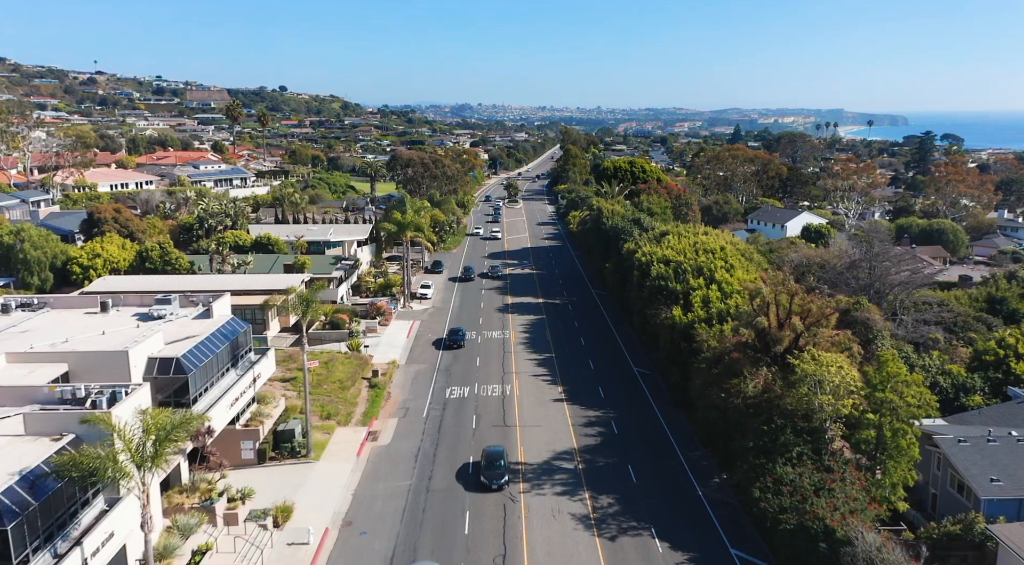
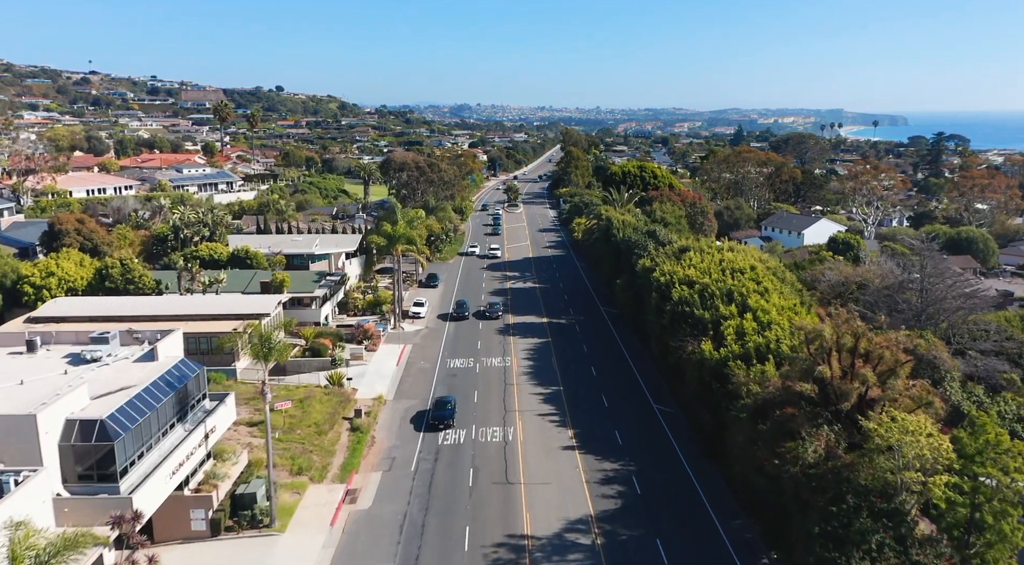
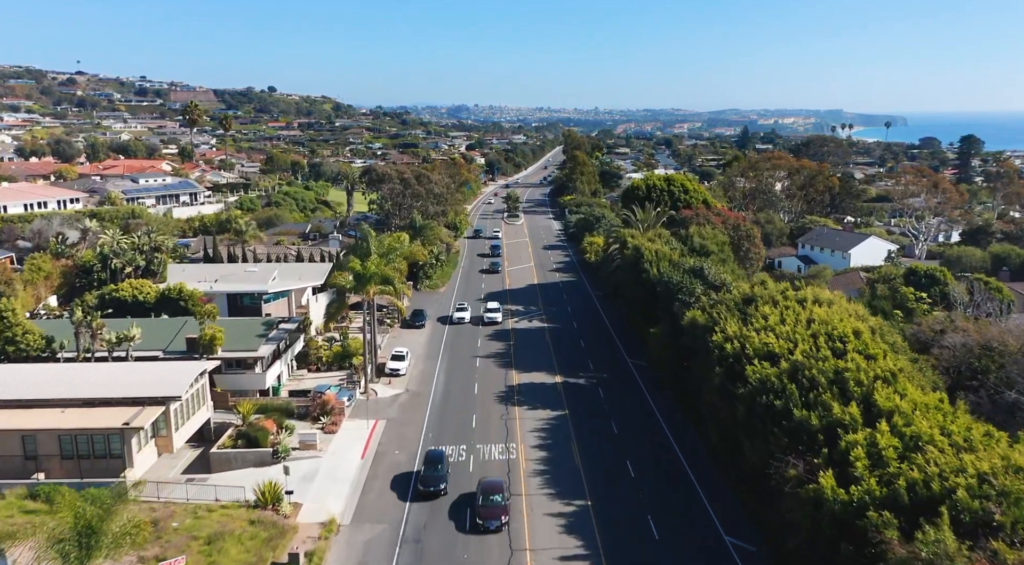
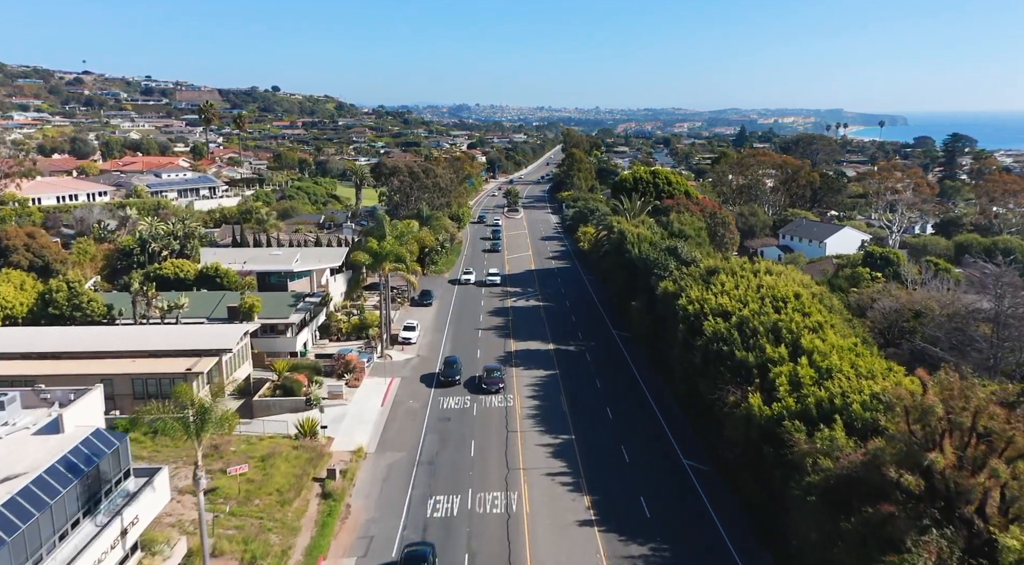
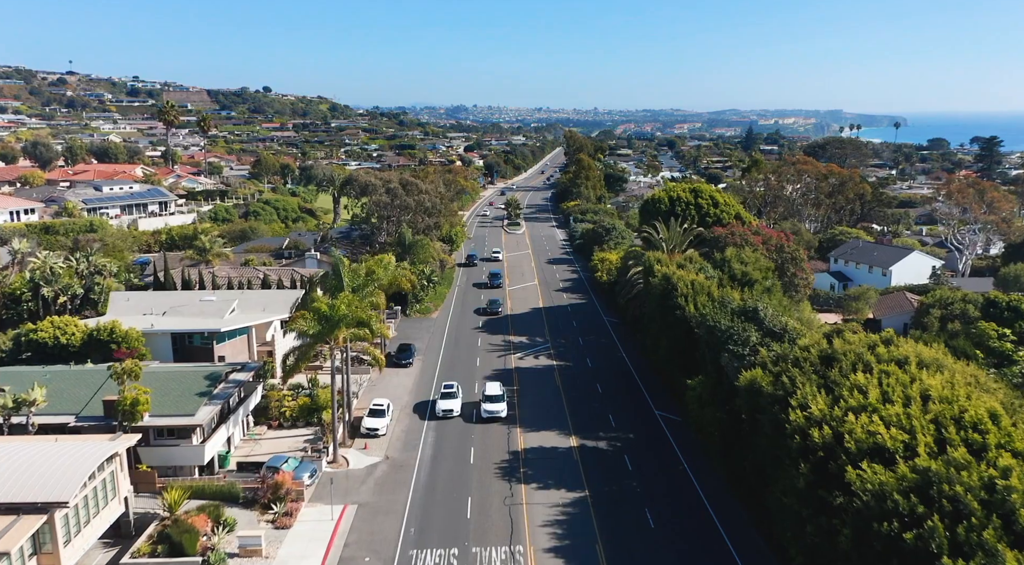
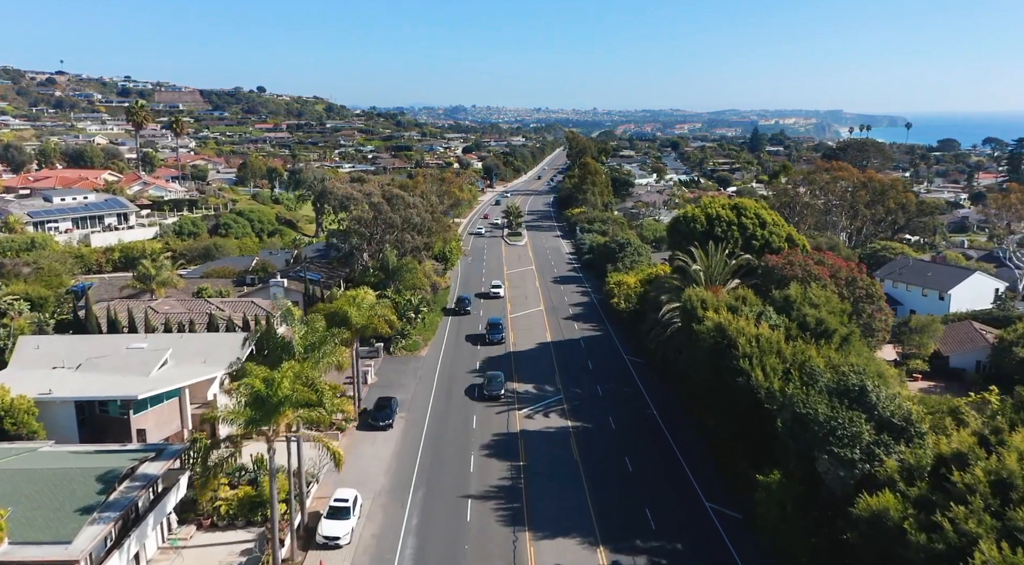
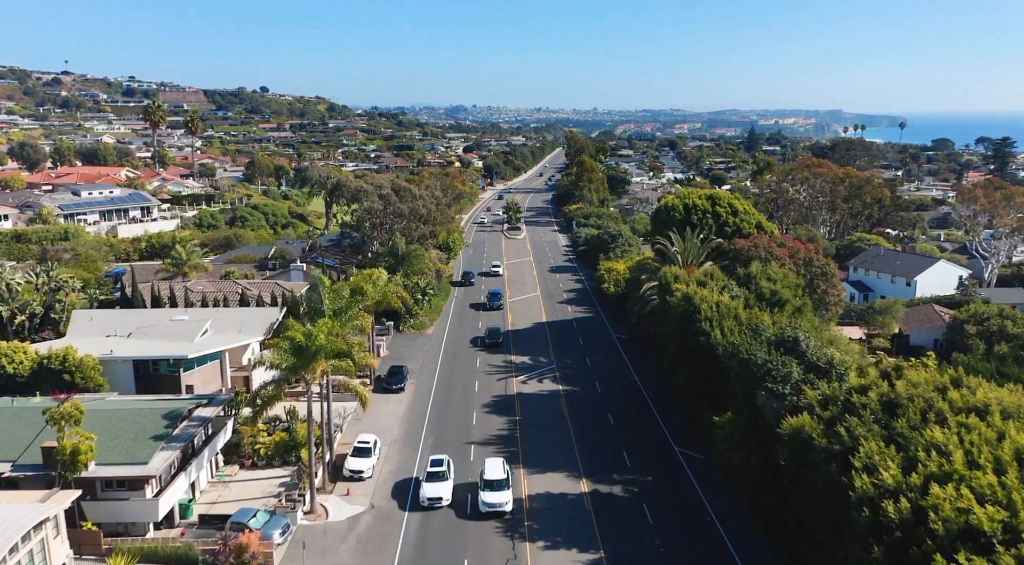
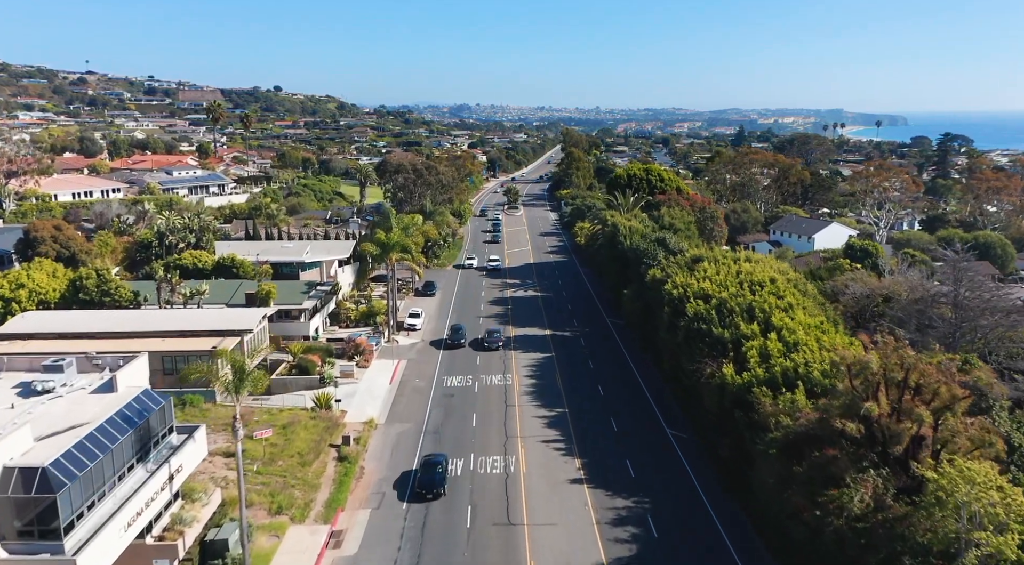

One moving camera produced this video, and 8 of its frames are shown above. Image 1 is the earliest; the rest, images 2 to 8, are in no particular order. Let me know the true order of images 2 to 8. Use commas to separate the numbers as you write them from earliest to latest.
2, 8, 4, 3, 5, 7, 6
